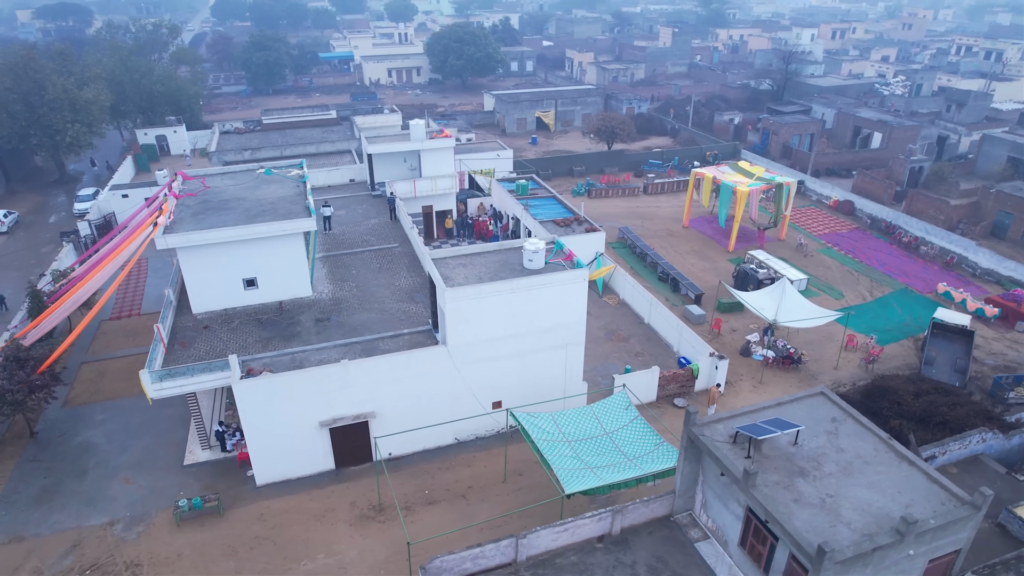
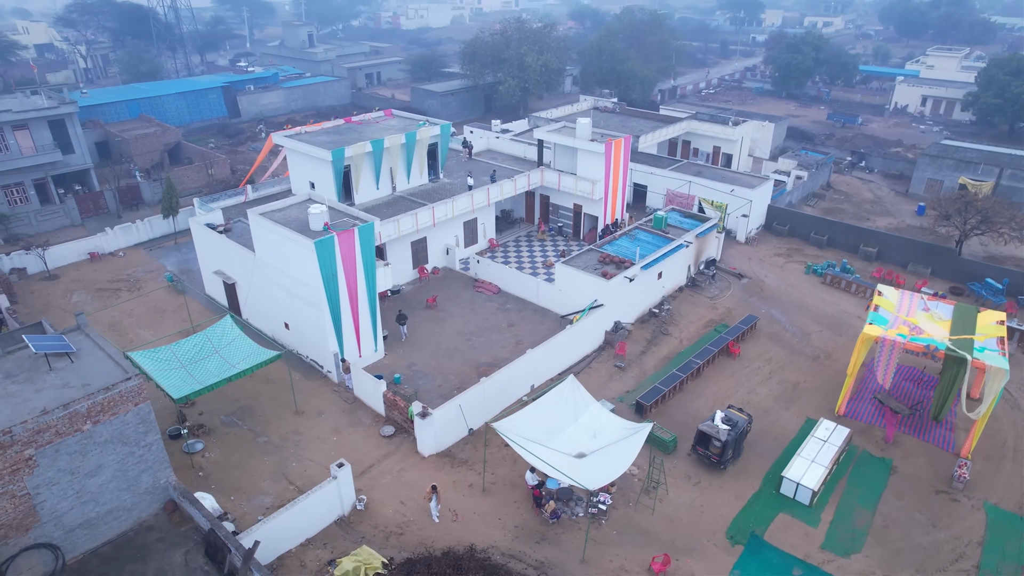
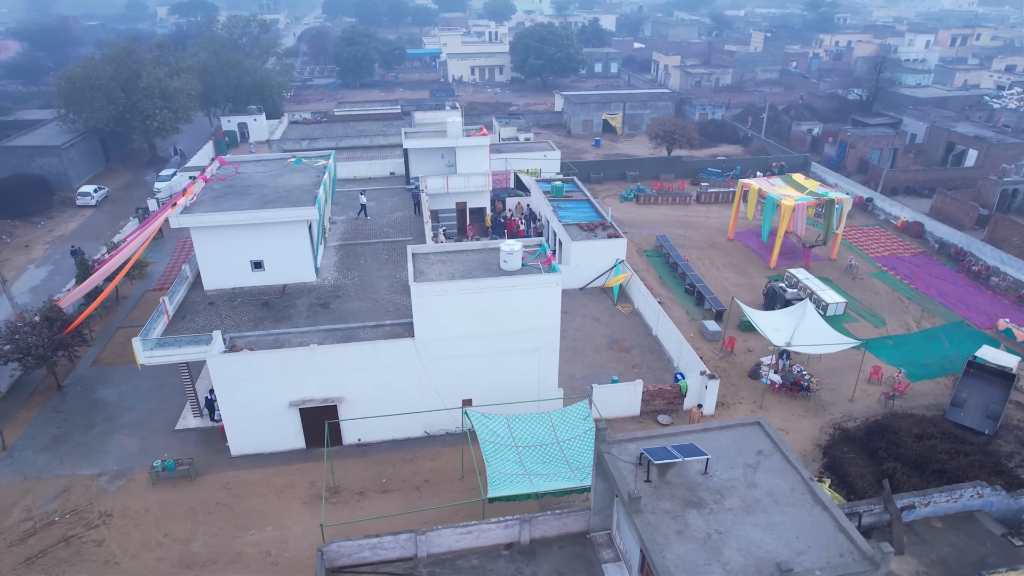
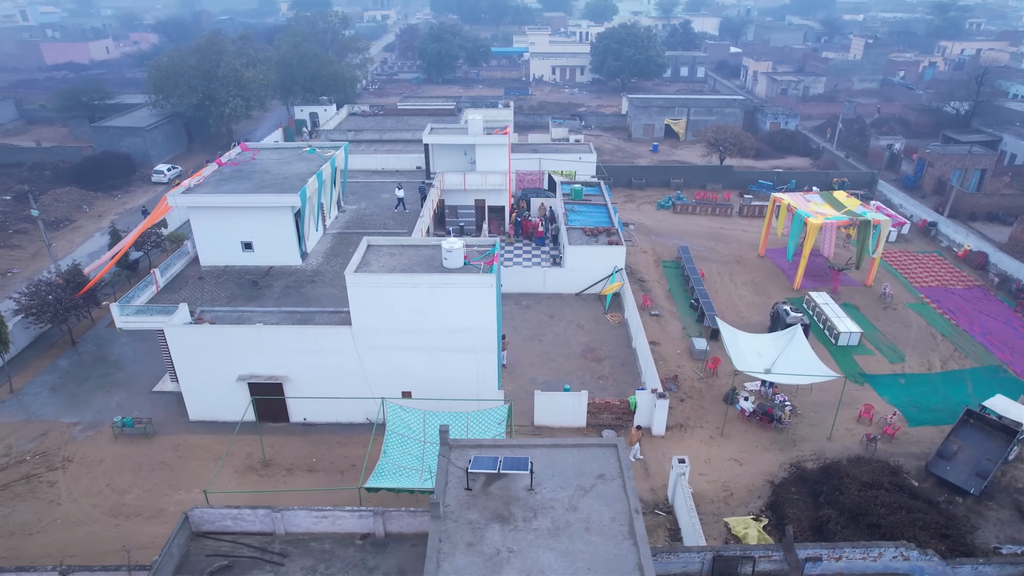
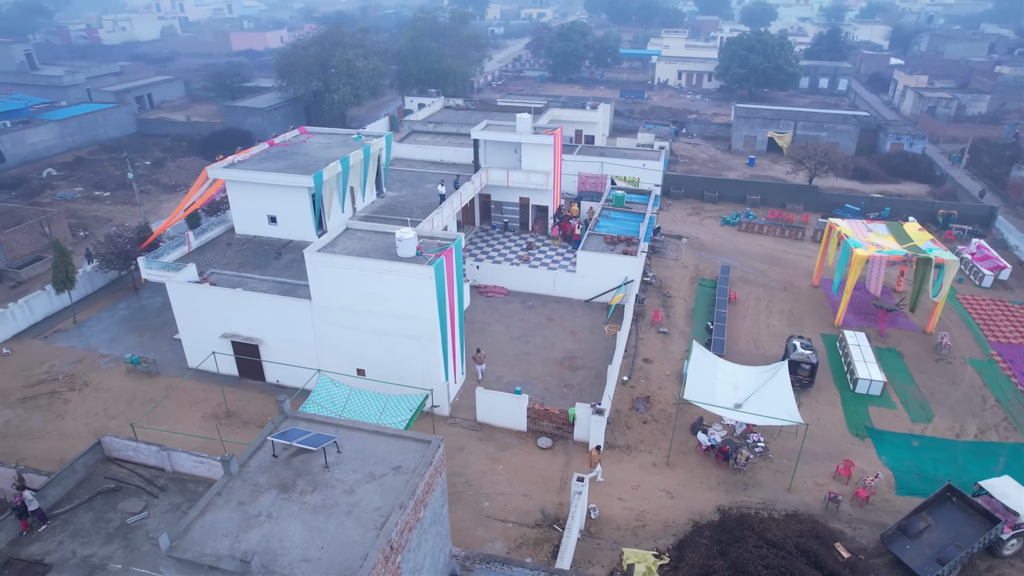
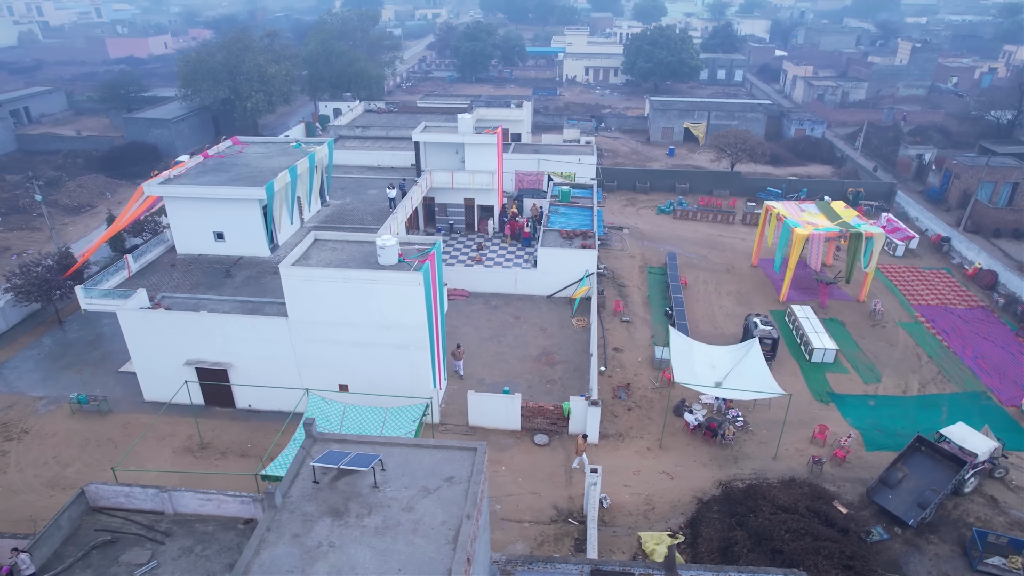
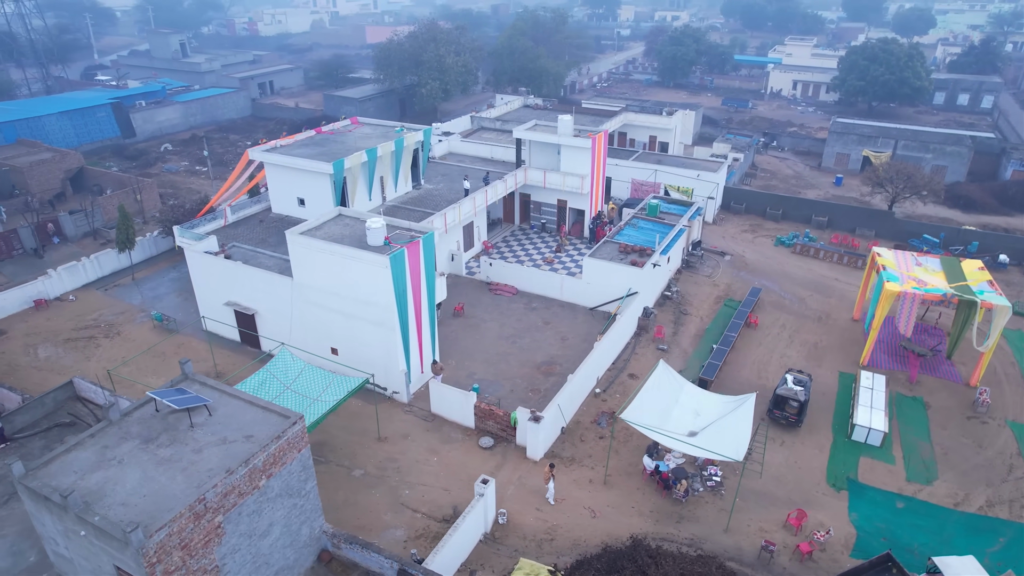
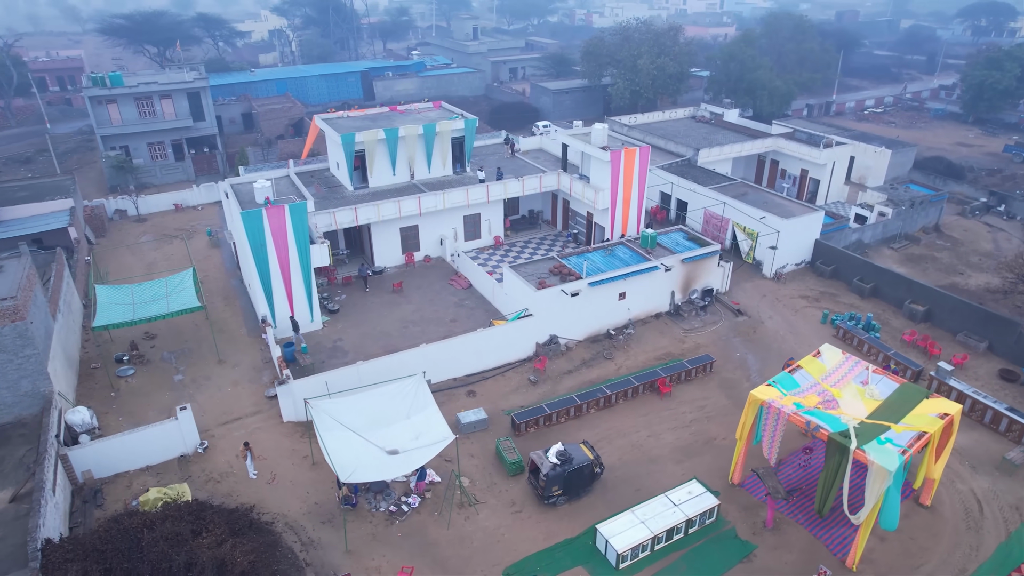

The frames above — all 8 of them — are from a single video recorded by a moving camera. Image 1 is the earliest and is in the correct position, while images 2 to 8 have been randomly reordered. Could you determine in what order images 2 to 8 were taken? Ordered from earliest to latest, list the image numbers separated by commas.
3, 4, 6, 5, 7, 2, 8
